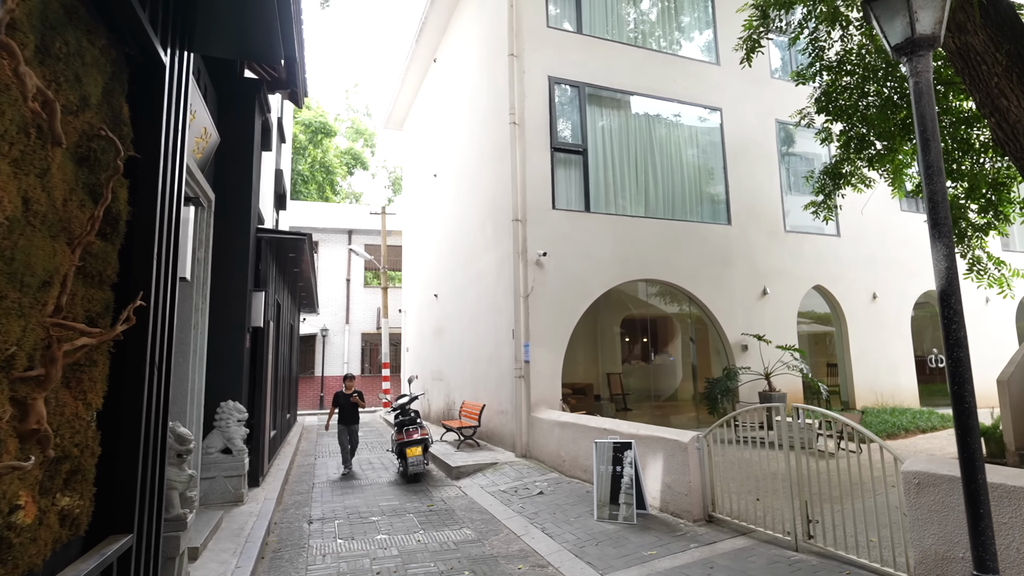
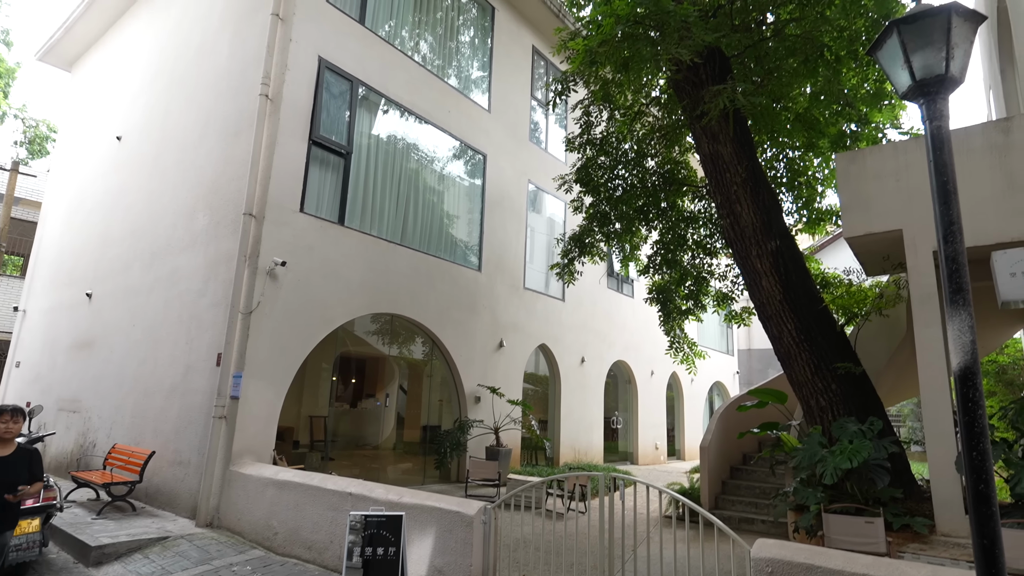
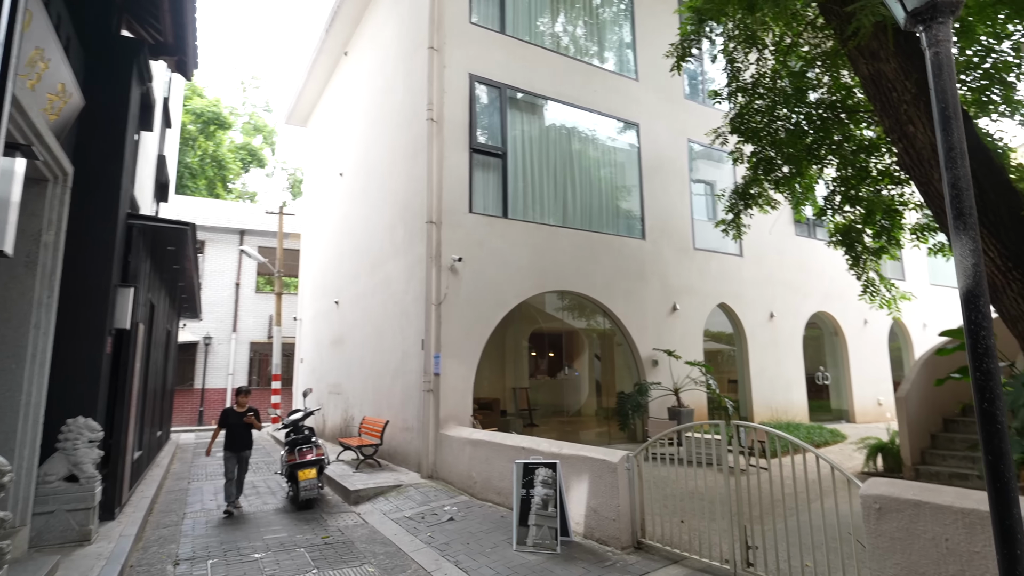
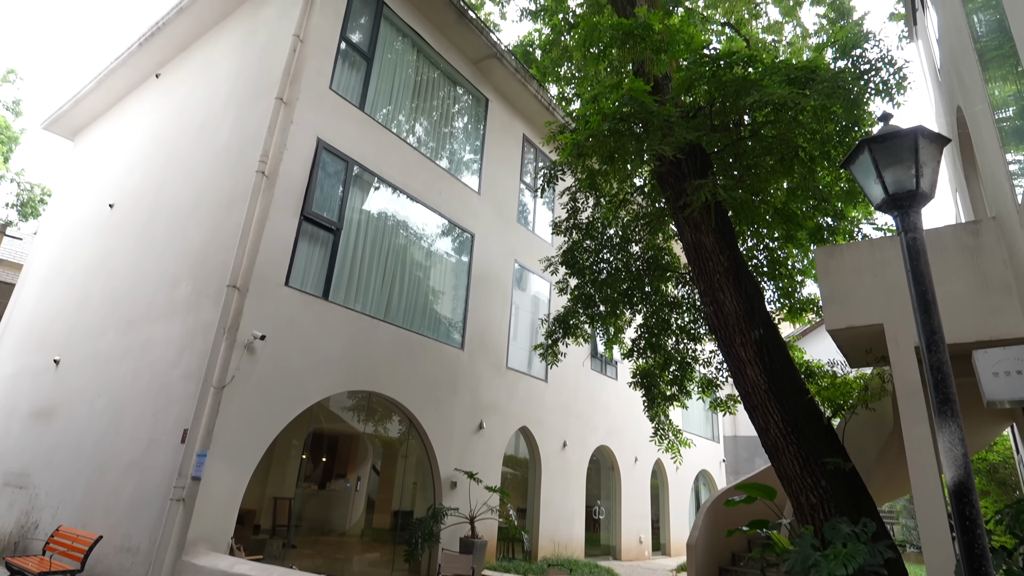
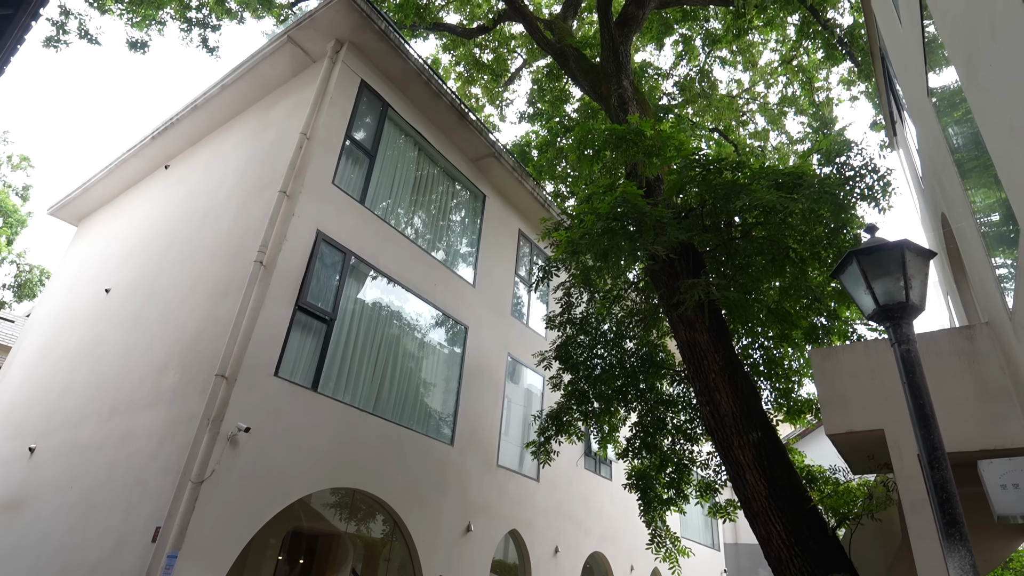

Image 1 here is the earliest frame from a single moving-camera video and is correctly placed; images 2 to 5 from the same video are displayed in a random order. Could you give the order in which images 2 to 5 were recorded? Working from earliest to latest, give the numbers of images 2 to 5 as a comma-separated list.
3, 2, 4, 5
